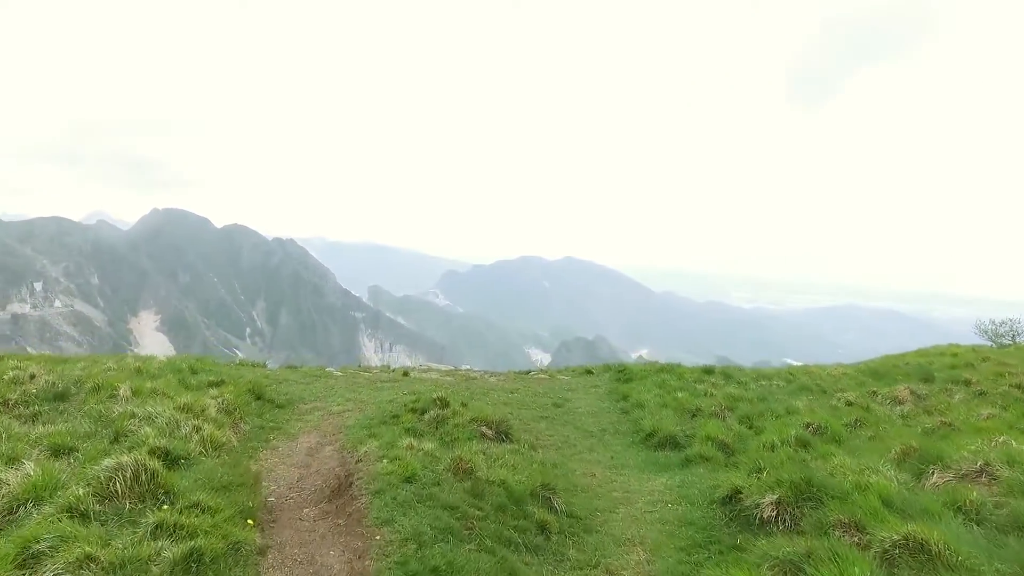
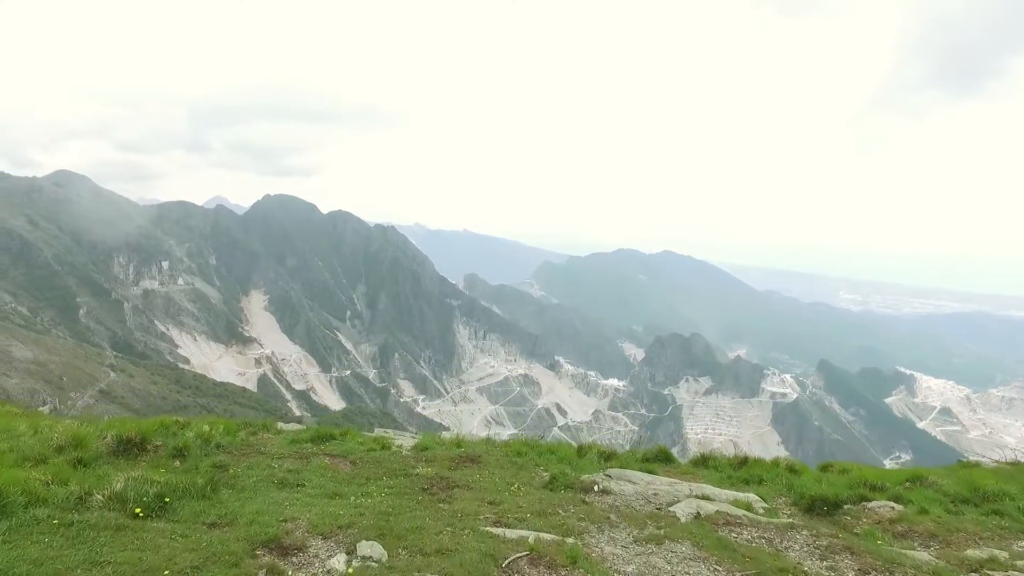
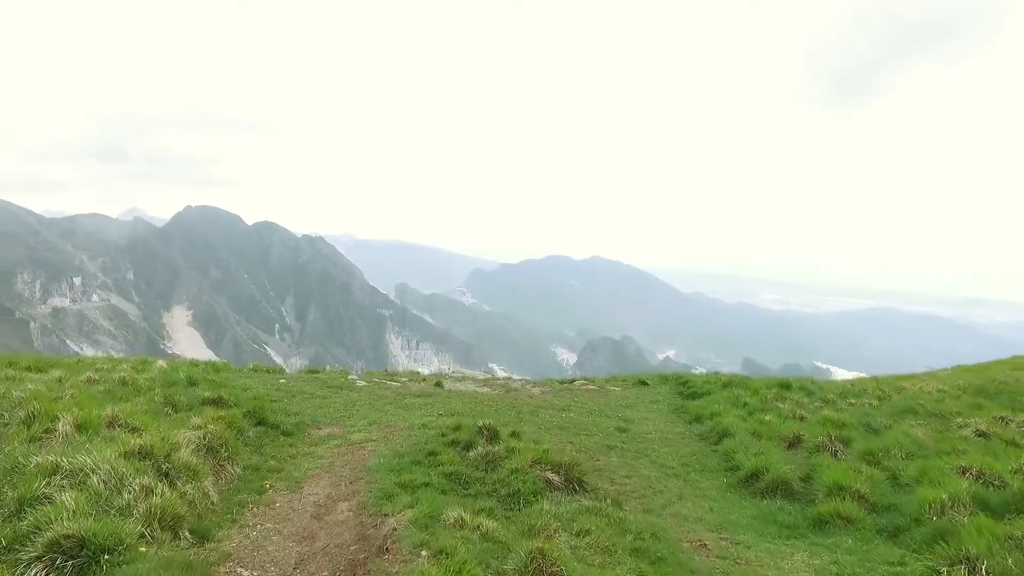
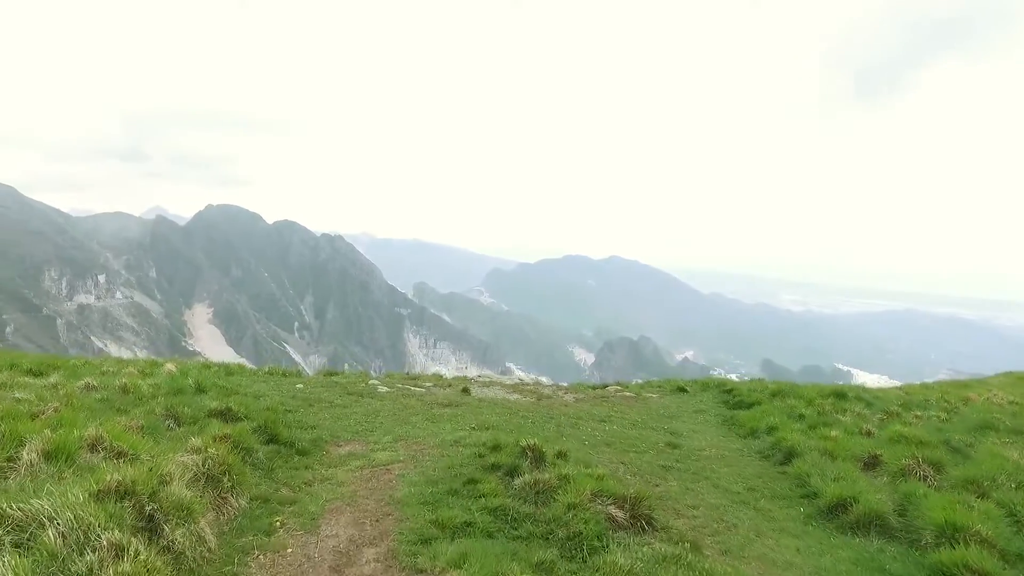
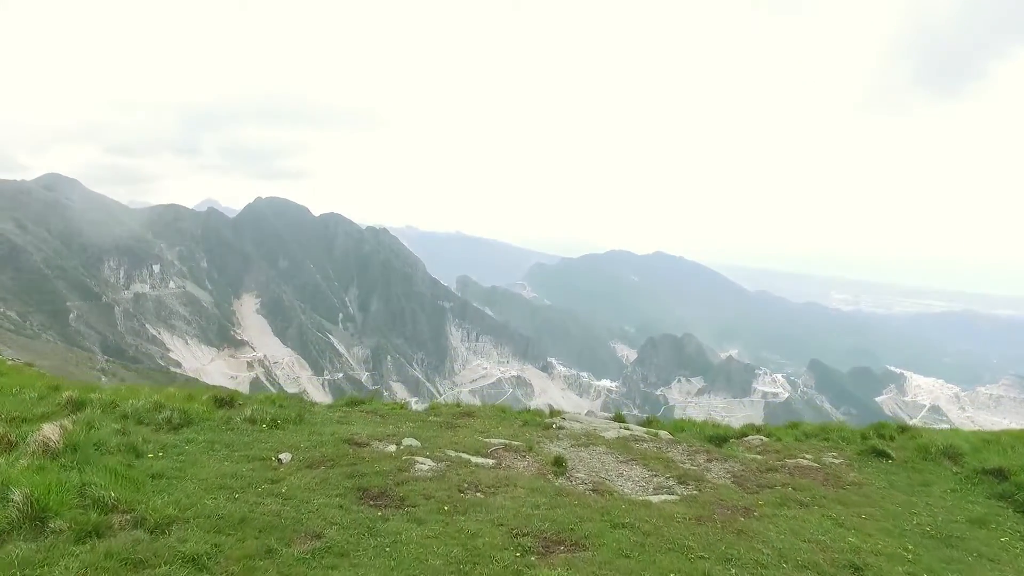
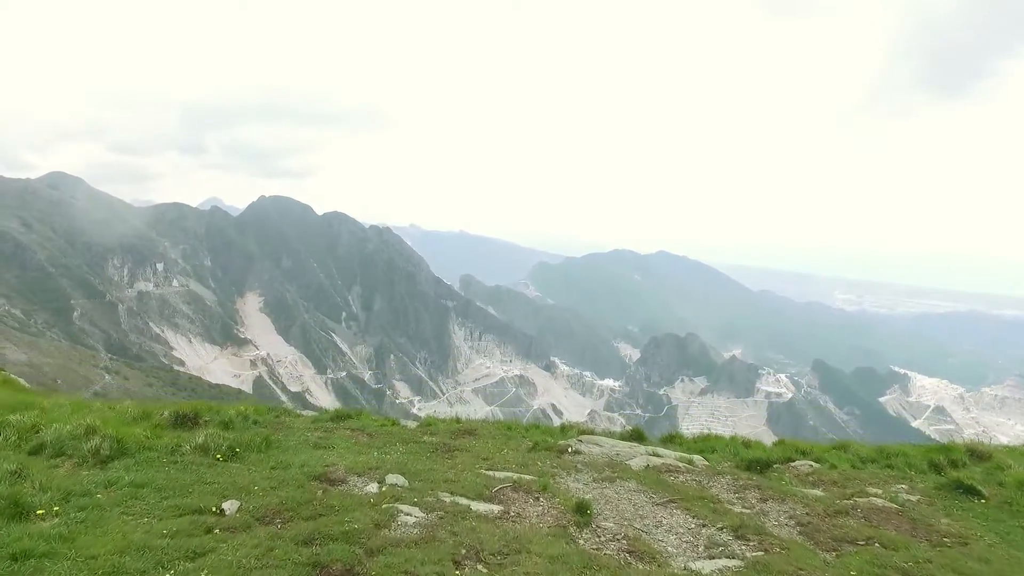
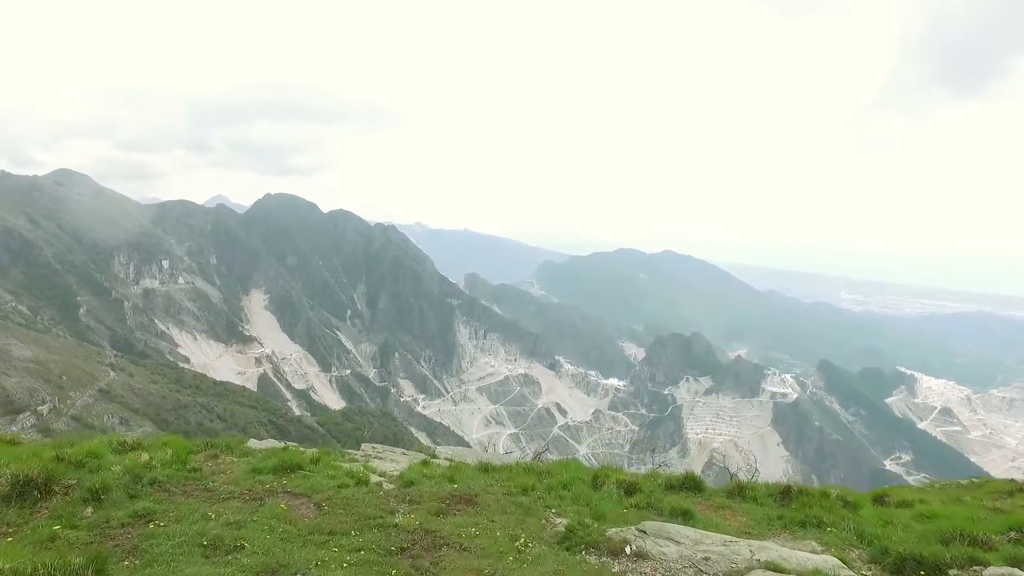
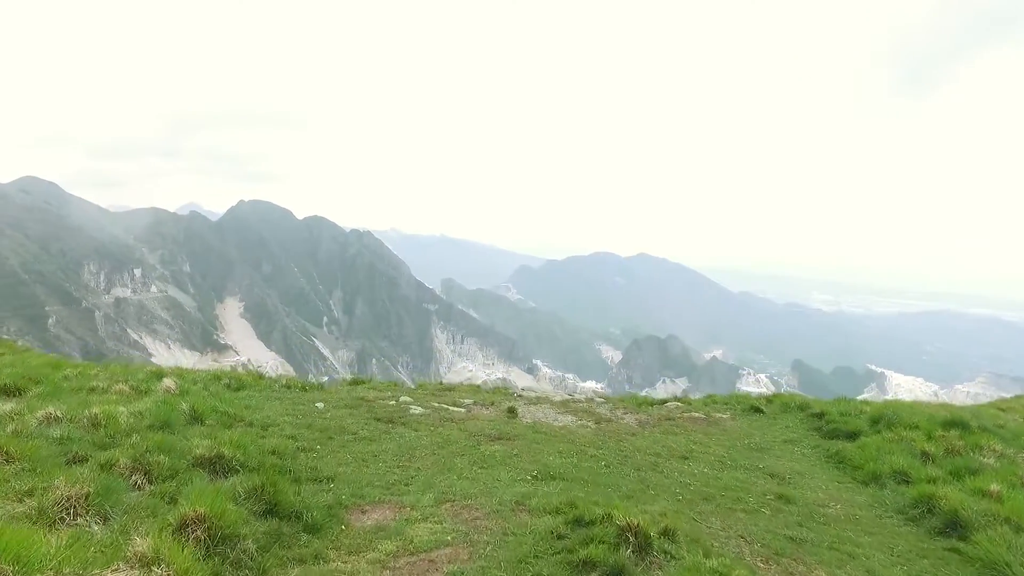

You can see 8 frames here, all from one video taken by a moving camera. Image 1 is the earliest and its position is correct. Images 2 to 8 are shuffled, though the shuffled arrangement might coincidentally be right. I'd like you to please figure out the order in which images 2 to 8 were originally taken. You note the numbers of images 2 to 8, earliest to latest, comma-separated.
3, 4, 8, 5, 6, 2, 7
